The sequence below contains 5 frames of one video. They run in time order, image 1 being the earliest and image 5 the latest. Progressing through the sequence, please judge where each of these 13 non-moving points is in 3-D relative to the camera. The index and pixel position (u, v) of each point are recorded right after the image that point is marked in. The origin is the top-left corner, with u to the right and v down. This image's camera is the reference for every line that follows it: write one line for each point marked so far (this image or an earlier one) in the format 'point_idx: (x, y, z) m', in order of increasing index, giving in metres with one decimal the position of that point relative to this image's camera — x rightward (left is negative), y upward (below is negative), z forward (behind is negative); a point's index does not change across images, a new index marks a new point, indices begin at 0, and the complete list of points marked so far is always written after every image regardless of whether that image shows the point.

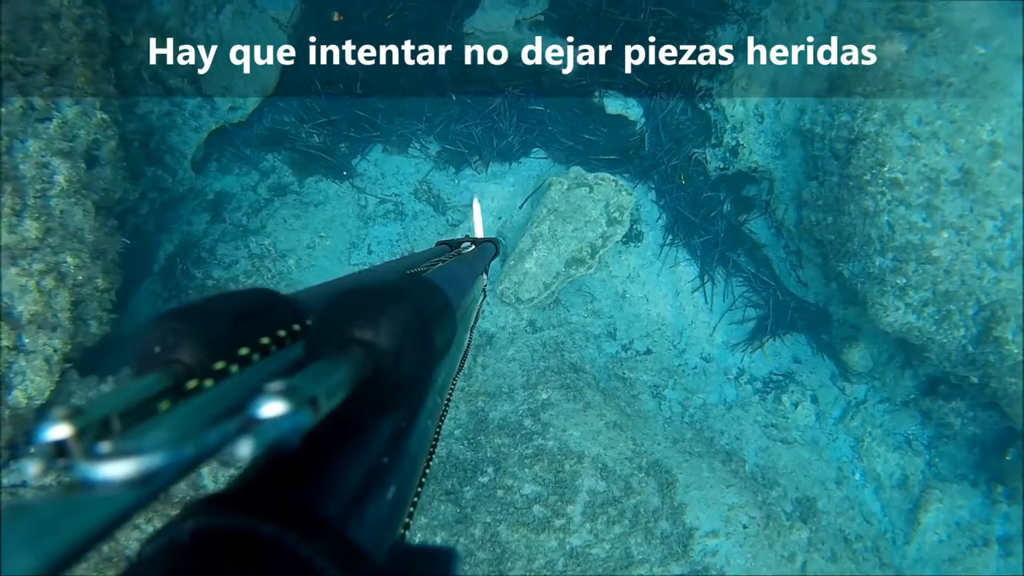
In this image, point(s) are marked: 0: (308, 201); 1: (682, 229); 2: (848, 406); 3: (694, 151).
0: (-1.6, +0.7, +6.7) m
1: (+1.3, +0.5, +6.8) m
2: (+2.6, -0.9, +6.9) m
3: (+1.4, +1.0, +6.7) m
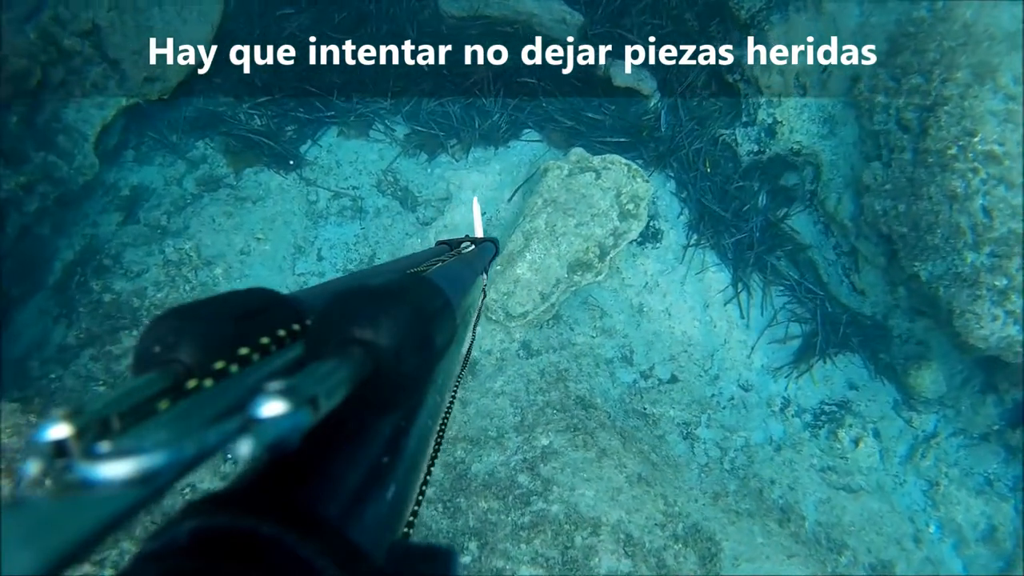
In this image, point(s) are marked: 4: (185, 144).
0: (-1.6, +0.6, +5.4) m
1: (+1.2, +0.4, +5.5) m
2: (+2.5, -1.0, +5.6) m
3: (+1.3, +1.0, +5.5) m
4: (-2.0, +0.9, +5.5) m
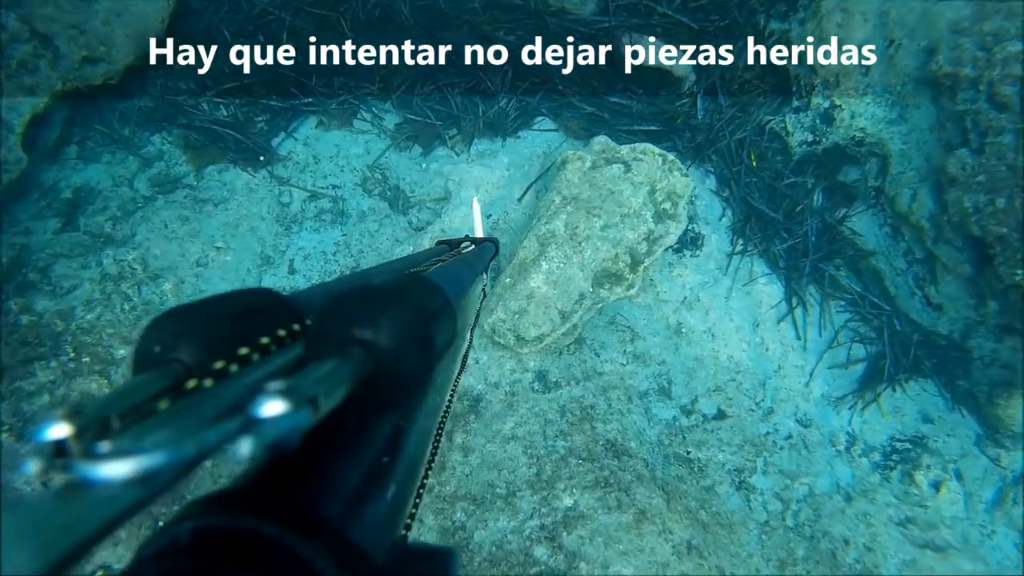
0: (-1.6, +0.5, +4.6) m
1: (+1.3, +0.3, +4.7) m
2: (+2.6, -1.0, +4.7) m
3: (+1.4, +0.9, +4.6) m
4: (-2.0, +0.8, +4.6) m
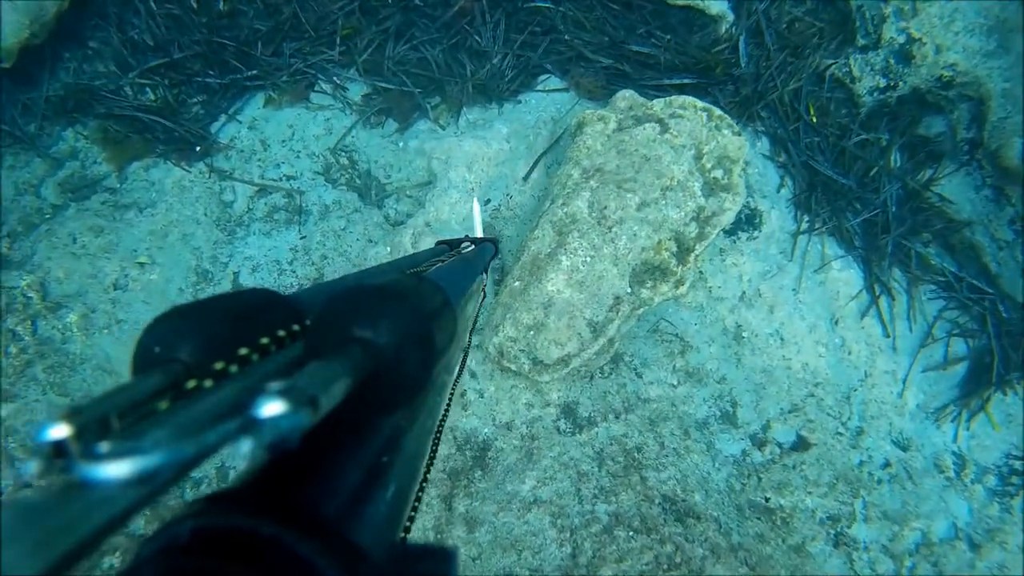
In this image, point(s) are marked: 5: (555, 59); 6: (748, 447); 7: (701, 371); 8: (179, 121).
0: (-1.6, +0.3, +3.7) m
1: (+1.3, +0.4, +3.7) m
2: (+2.7, -0.9, +3.7) m
3: (+1.3, +0.9, +3.7) m
4: (-2.0, +0.6, +3.7) m
5: (+0.2, +1.0, +3.8) m
6: (+0.8, -0.6, +3.2) m
7: (+0.7, -0.3, +3.3) m
8: (-1.4, +0.7, +3.7) m
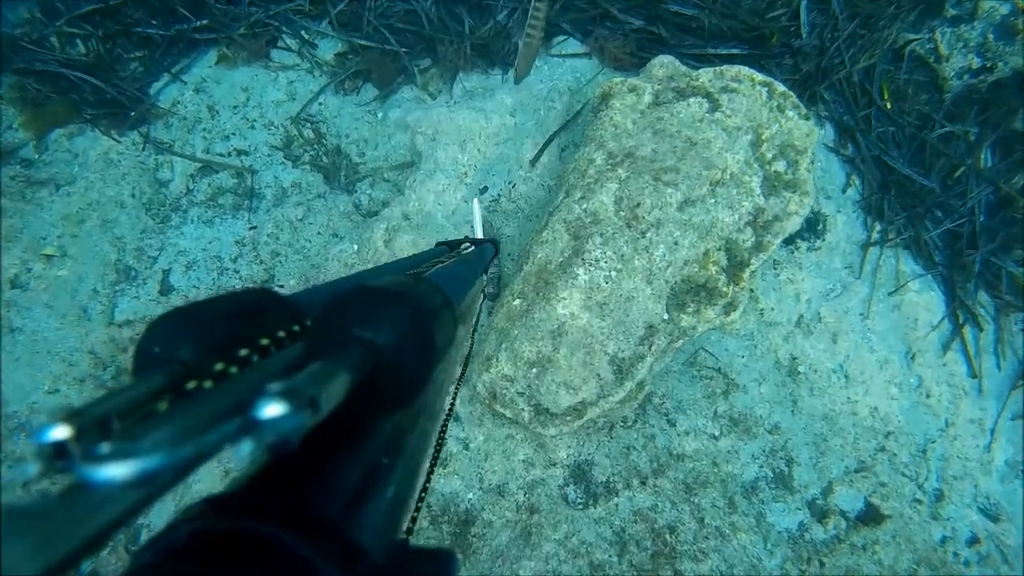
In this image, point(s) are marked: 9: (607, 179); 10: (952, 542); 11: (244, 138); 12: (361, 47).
0: (-1.6, +0.4, +3.0) m
1: (+1.3, +0.3, +3.1) m
2: (+2.7, -1.0, +3.0) m
3: (+1.4, +0.9, +3.0) m
4: (-1.9, +0.7, +3.0) m
5: (+0.2, +1.0, +3.2) m
6: (+0.8, -0.6, +2.5) m
7: (+0.7, -0.4, +2.6) m
8: (-1.4, +0.7, +3.1) m
9: (+0.2, +0.3, +2.2) m
10: (+1.3, -0.7, +2.6) m
11: (-0.9, +0.5, +3.1) m
12: (-0.5, +0.8, +3.1) m
